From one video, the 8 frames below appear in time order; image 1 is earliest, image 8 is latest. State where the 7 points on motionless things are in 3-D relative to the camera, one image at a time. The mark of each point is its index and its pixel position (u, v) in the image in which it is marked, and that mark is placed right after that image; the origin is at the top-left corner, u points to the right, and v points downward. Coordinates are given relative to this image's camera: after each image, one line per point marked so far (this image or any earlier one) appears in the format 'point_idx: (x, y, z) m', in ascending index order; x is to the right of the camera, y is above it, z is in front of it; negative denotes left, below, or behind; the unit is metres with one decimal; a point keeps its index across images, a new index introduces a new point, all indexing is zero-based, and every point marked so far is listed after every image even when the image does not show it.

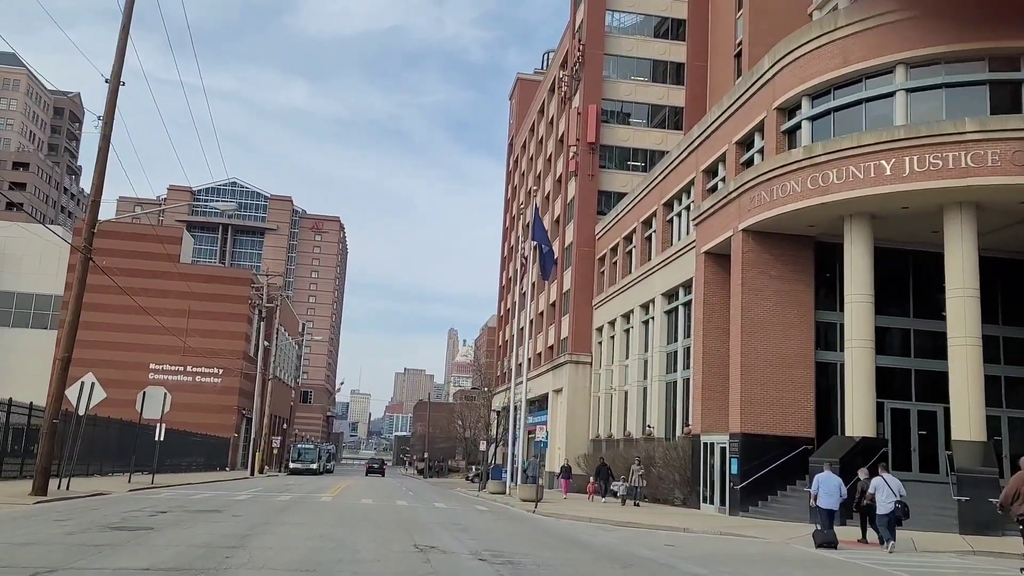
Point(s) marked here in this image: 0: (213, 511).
0: (-6.9, -5.1, +19.8) m
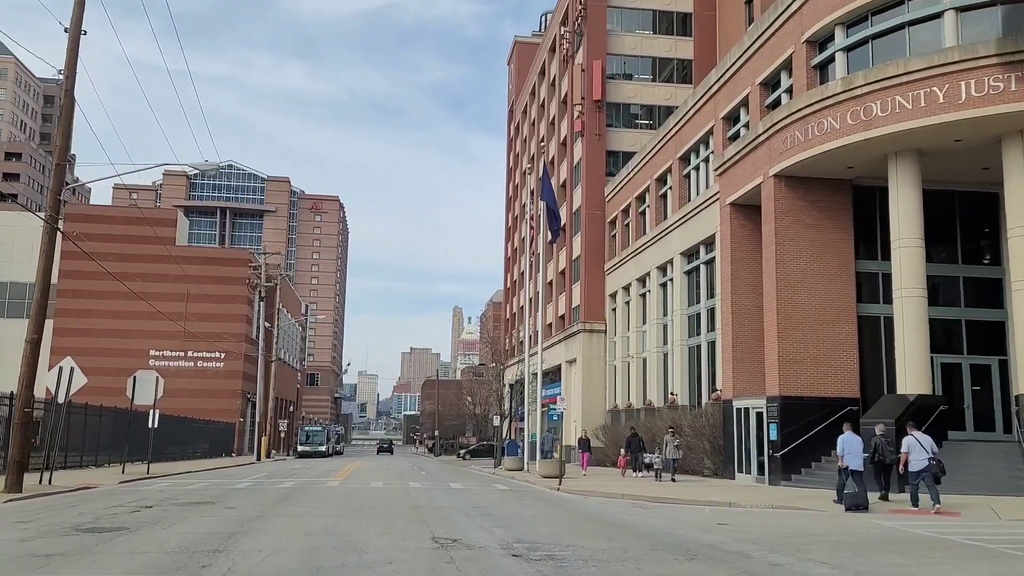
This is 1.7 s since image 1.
0: (-6.3, -4.4, +17.7) m
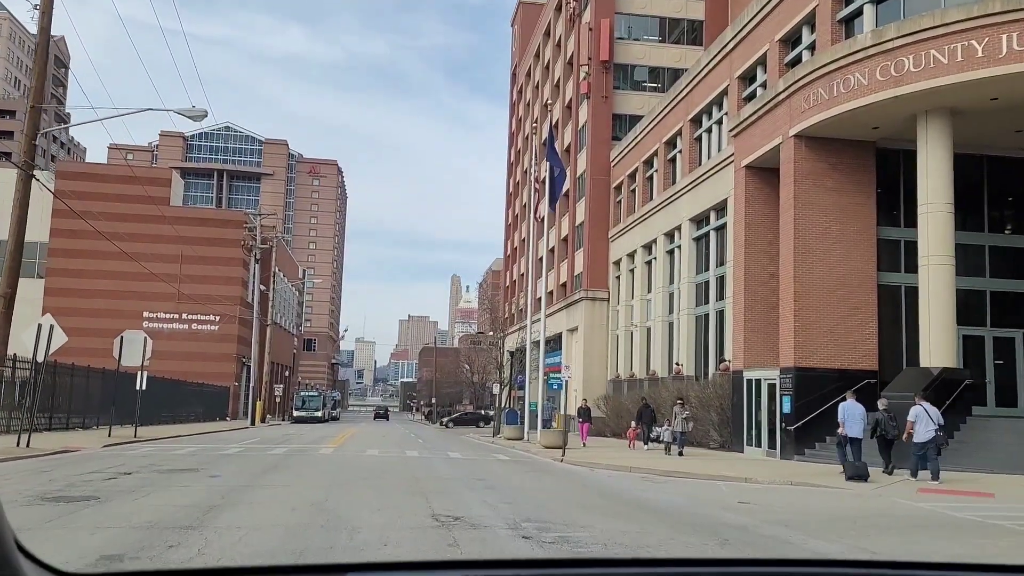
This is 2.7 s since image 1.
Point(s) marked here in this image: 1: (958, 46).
0: (-6.2, -3.5, +16.7) m
1: (+10.3, +5.6, +19.9) m
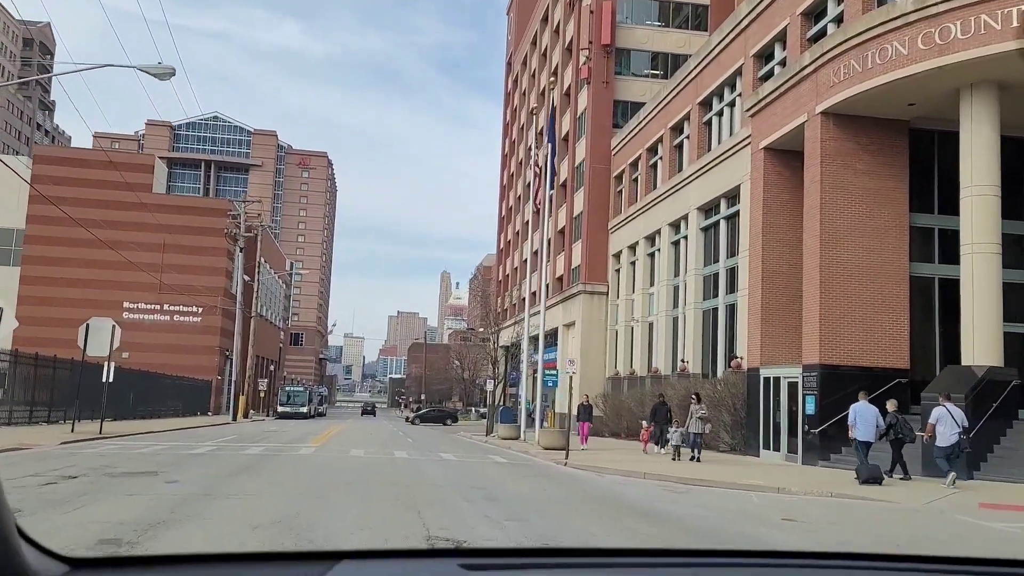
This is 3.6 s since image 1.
0: (-6.2, -3.1, +14.6) m
1: (+10.4, +5.8, +18.0) m
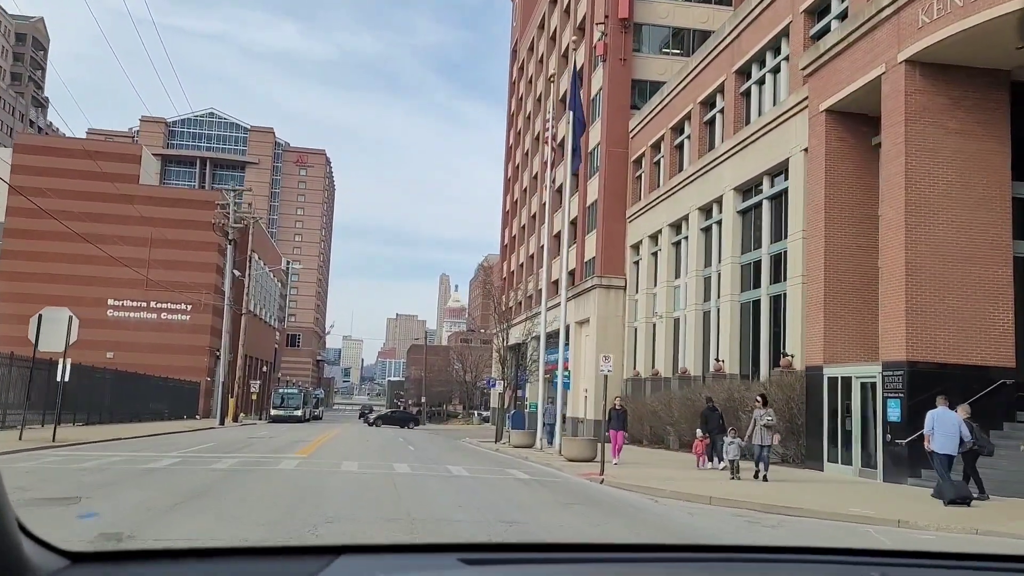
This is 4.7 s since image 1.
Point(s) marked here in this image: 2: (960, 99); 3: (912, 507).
0: (-5.7, -2.7, +10.9) m
1: (+10.9, +6.2, +14.4) m
2: (+9.7, +4.1, +18.6) m
3: (+6.4, -3.4, +13.8) m
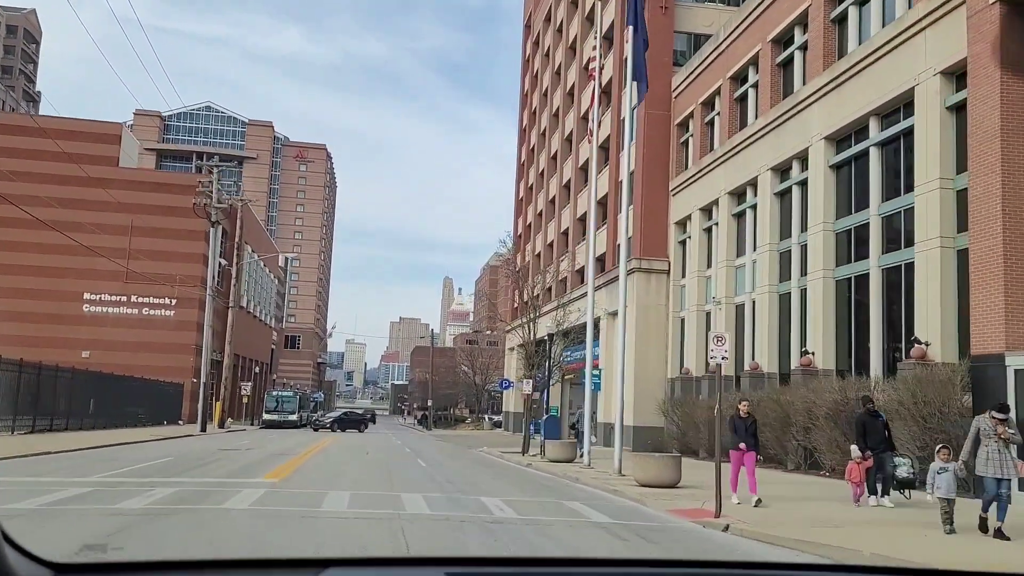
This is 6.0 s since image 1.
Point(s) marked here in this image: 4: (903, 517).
0: (-4.8, -1.9, +4.9) m
1: (+11.9, +7.0, +8.3) m
2: (+10.6, +4.8, +12.5) m
3: (+7.3, -2.7, +7.7) m
4: (+5.4, -2.9, +11.4) m
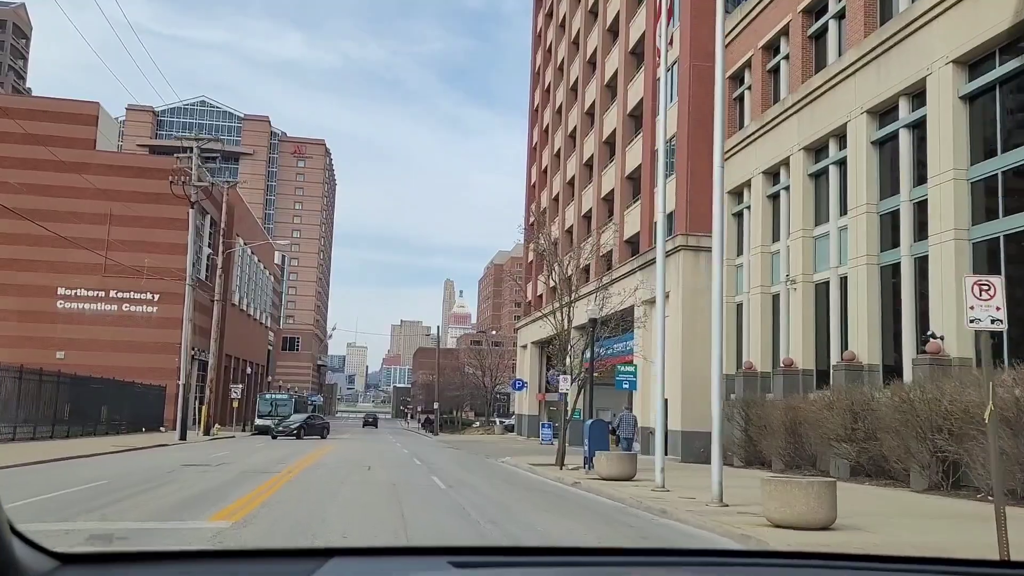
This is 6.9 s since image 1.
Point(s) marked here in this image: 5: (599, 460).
0: (-3.9, -1.2, -0.4) m
1: (+12.7, +7.8, +3.0) m
2: (+11.4, +5.6, +7.2) m
3: (+8.2, -1.9, +2.4) m
4: (+6.3, -2.2, +6.0) m
5: (+1.8, -3.8, +18.9) m
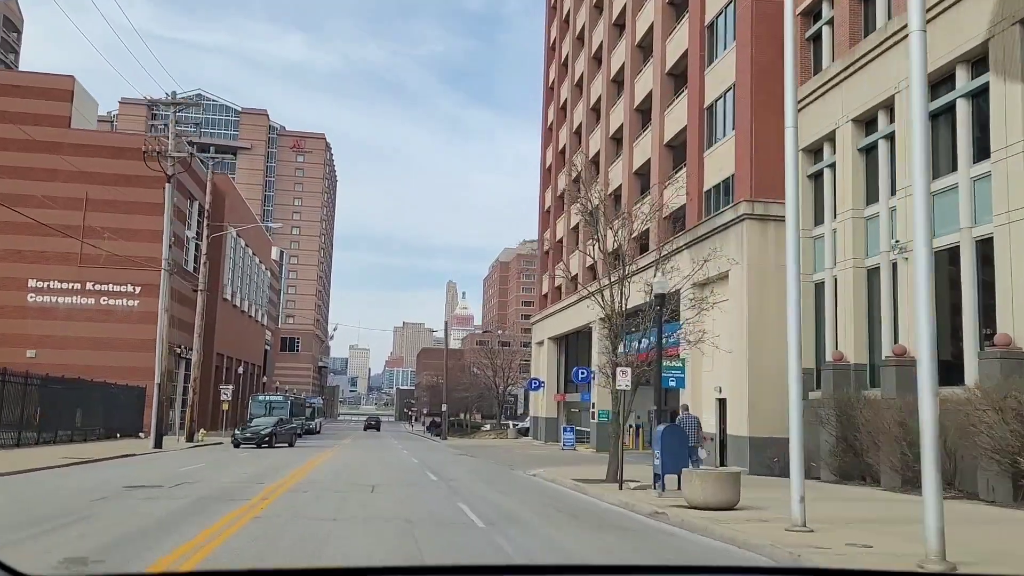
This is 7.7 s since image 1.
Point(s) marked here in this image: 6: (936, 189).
0: (-3.0, -0.5, -5.6) m
1: (+13.5, +8.5, -2.2) m
2: (+12.3, +6.4, +2.0) m
3: (+9.1, -1.1, -2.8) m
4: (+7.2, -1.5, +0.9) m
5: (+2.8, -3.1, +13.8) m
6: (+9.7, +2.3, +19.7) m
